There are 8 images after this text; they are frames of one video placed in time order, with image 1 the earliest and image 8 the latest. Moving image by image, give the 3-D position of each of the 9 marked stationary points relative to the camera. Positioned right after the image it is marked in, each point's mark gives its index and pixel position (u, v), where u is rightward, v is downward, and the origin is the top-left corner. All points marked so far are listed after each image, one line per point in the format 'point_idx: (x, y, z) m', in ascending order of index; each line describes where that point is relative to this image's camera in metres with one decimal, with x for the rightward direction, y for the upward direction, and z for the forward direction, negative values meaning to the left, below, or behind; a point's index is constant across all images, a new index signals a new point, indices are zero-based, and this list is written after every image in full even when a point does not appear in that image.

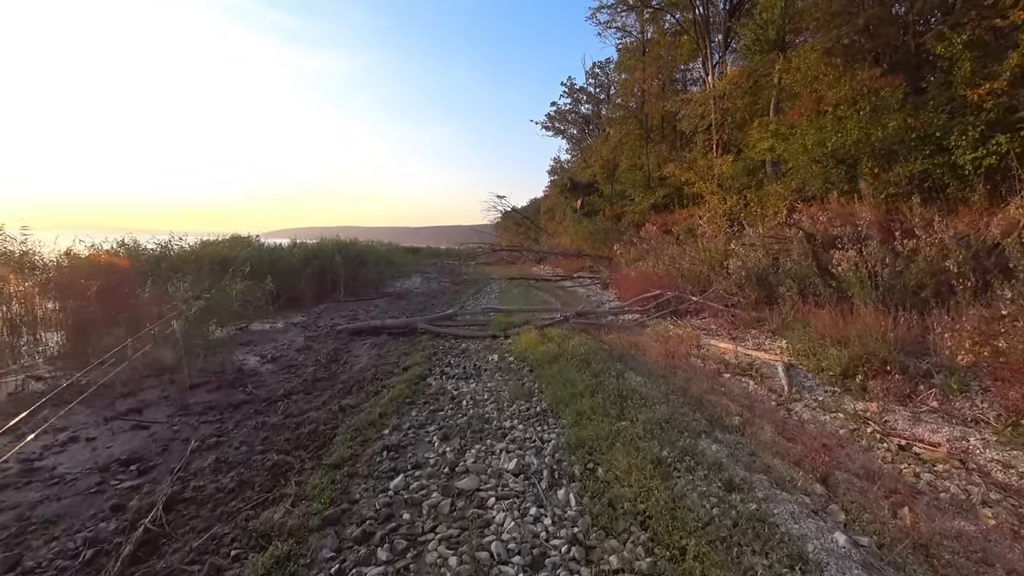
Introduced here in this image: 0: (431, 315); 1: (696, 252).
0: (-2.5, -0.9, +17.1) m
1: (+5.5, +1.1, +17.5) m
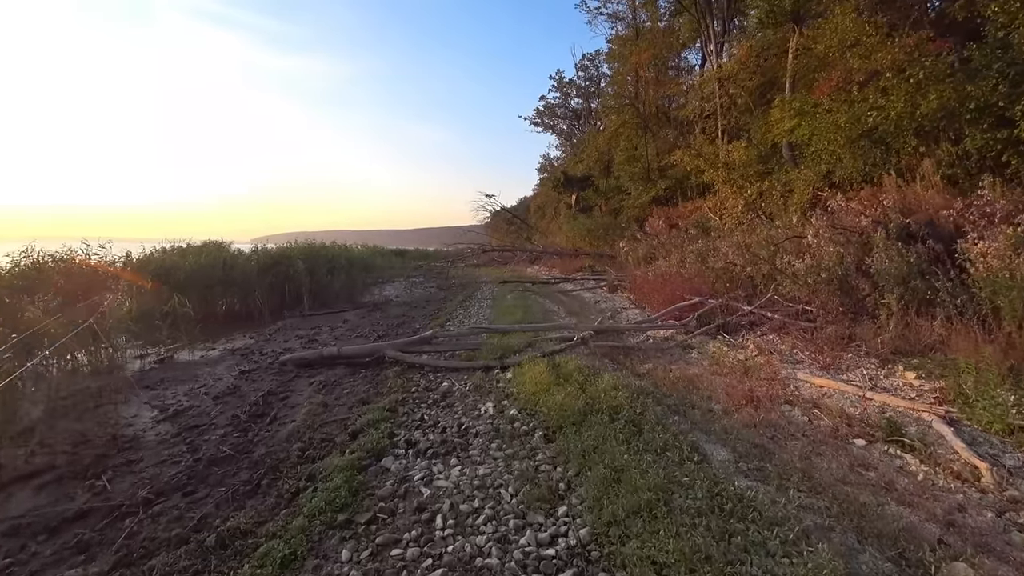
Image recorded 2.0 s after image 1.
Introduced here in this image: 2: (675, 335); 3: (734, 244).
0: (-2.5, -1.2, +13.6) m
1: (+5.3, +1.0, +14.1) m
2: (+3.2, -1.0, +11.1) m
3: (+5.5, +1.2, +14.4) m
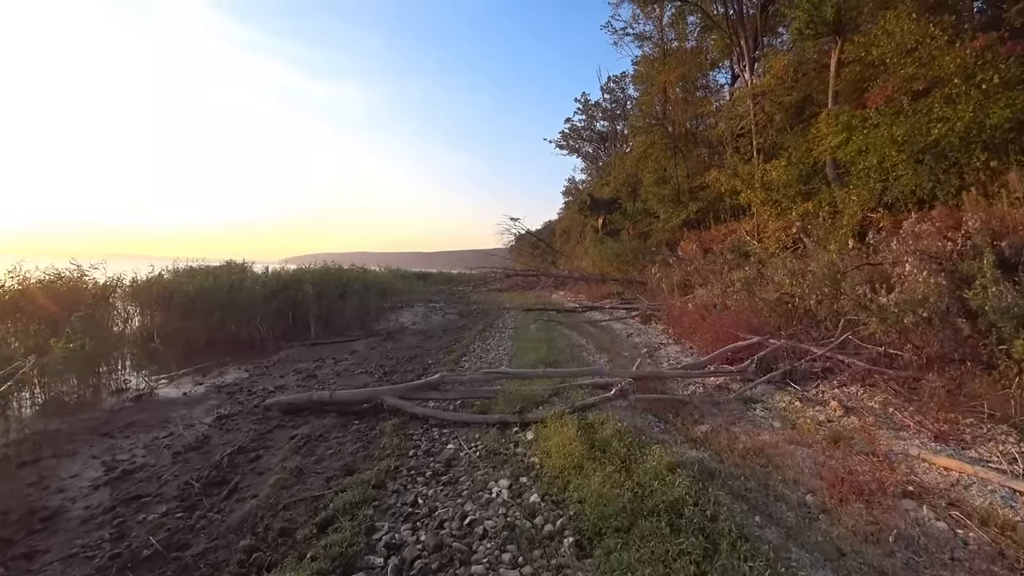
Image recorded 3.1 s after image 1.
0: (-2.1, -1.8, +12.0) m
1: (+5.8, +0.3, +12.2) m
2: (+3.6, -1.6, +9.2) m
3: (+6.0, +0.5, +12.5) m
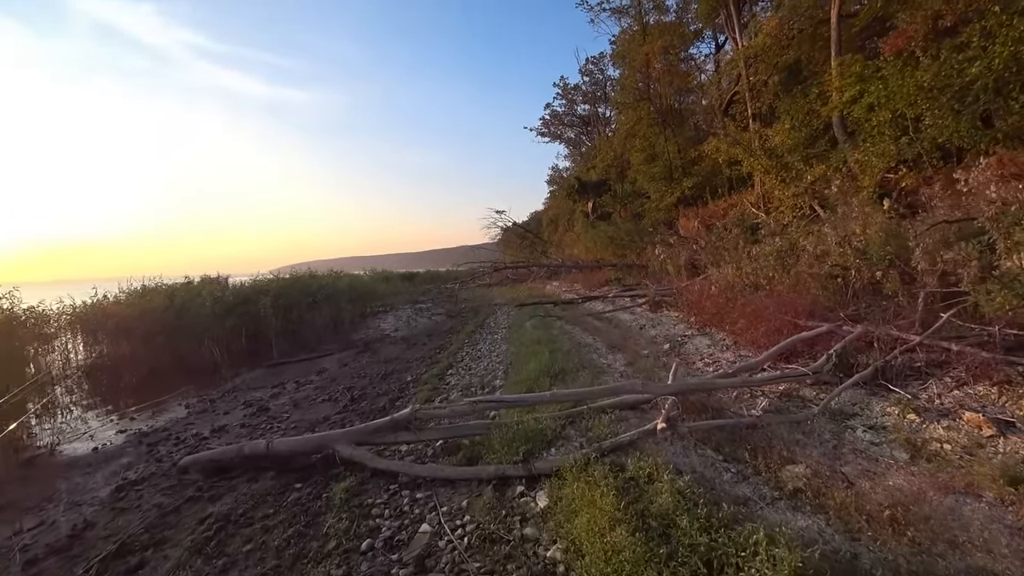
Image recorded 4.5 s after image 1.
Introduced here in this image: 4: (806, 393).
0: (-2.1, -1.9, +9.6) m
1: (+5.6, +0.8, +9.9) m
2: (+3.5, -1.3, +6.9) m
3: (+5.8, +1.0, +10.2) m
4: (+3.5, -1.3, +6.9) m
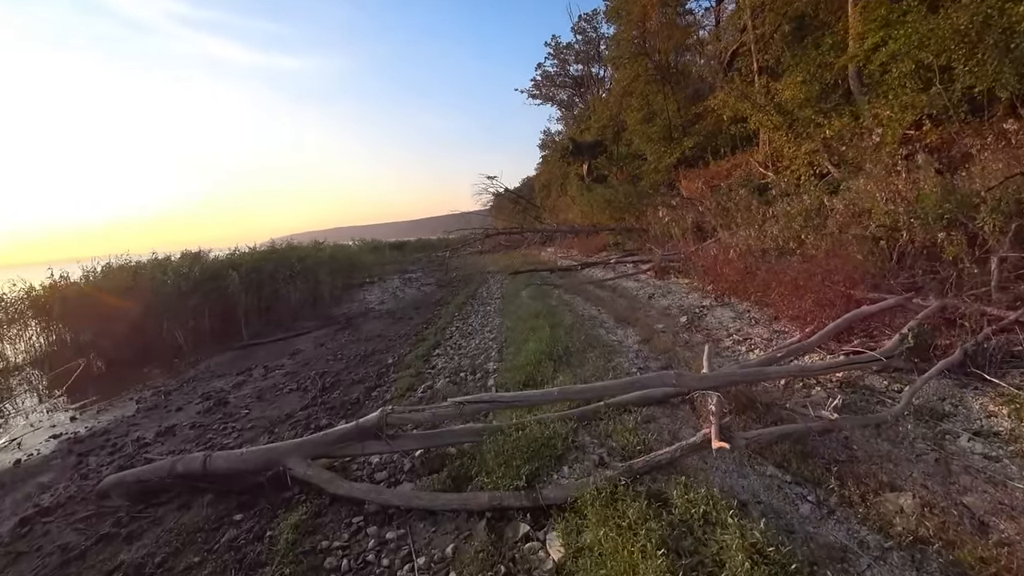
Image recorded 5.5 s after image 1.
0: (-2.1, -1.5, +8.2) m
1: (+5.5, +1.4, +8.4) m
2: (+3.5, -0.9, +5.5) m
3: (+5.7, +1.6, +8.8) m
4: (+3.5, -0.9, +5.6) m
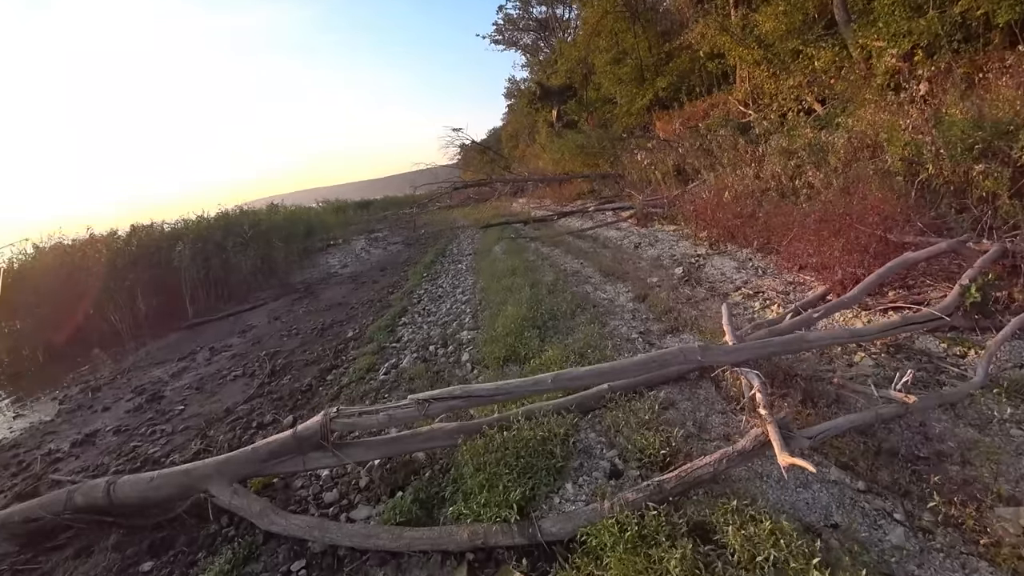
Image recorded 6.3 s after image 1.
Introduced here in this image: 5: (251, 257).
0: (-2.4, -1.1, +7.0) m
1: (+5.1, +2.2, +7.4) m
2: (+3.4, -0.5, +4.6) m
3: (+5.2, +2.4, +7.7) m
4: (+3.4, -0.4, +4.6) m
5: (-7.2, +0.7, +15.8) m
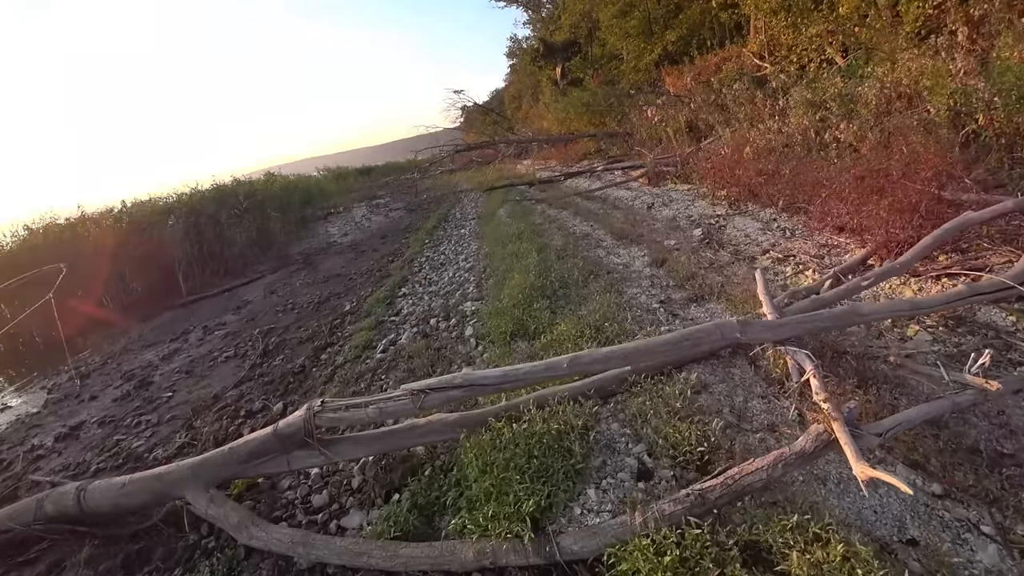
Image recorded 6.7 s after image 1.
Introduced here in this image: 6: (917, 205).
0: (-2.3, -0.8, +6.6) m
1: (+5.1, +2.7, +6.6) m
2: (+3.4, -0.2, +4.0) m
3: (+5.2, +3.0, +6.9) m
4: (+3.4, -0.1, +4.0) m
5: (-7.1, +1.3, +15.2) m
6: (+4.0, +0.9, +5.9) m
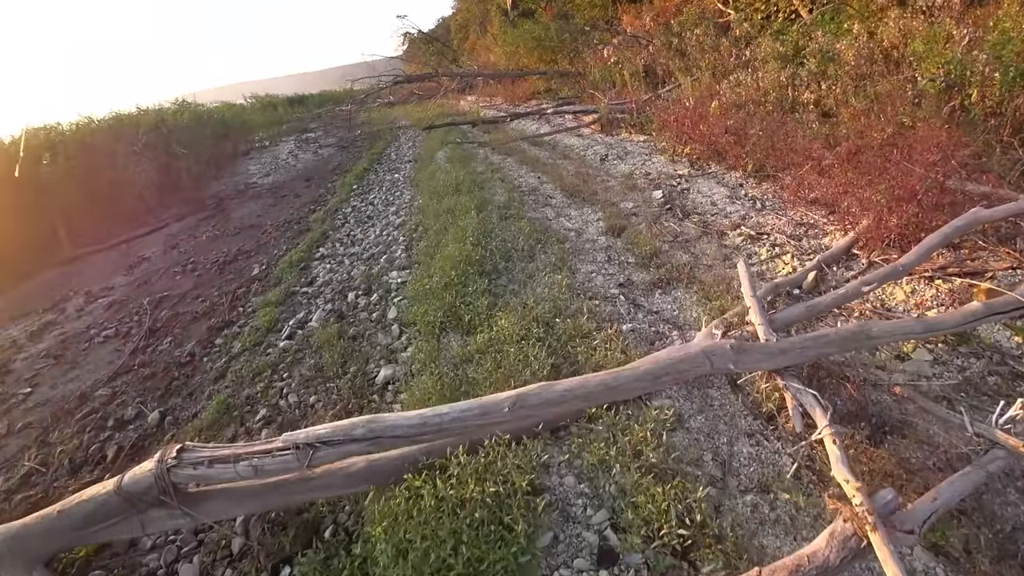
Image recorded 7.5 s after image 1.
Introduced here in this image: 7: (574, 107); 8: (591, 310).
0: (-2.9, -0.5, +5.5) m
1: (+4.5, +2.9, +5.8) m
2: (+3.0, -0.2, +3.4) m
3: (+4.6, +3.2, +6.1) m
4: (+3.0, -0.1, +3.5) m
5: (-8.4, +2.5, +13.4) m
6: (+3.5, +1.1, +5.2) m
7: (+1.8, +5.1, +16.1) m
8: (+0.6, -0.2, +4.3) m
